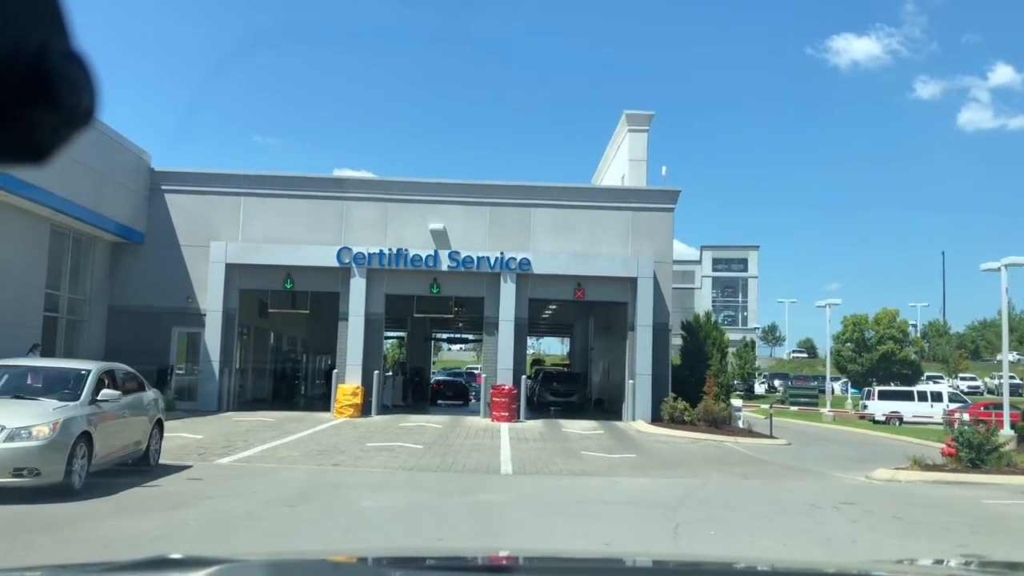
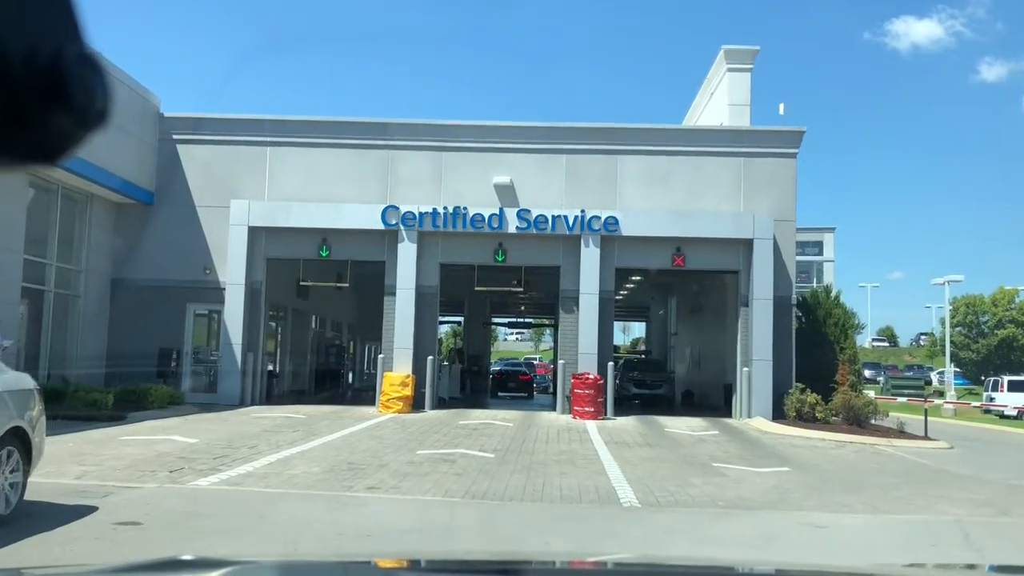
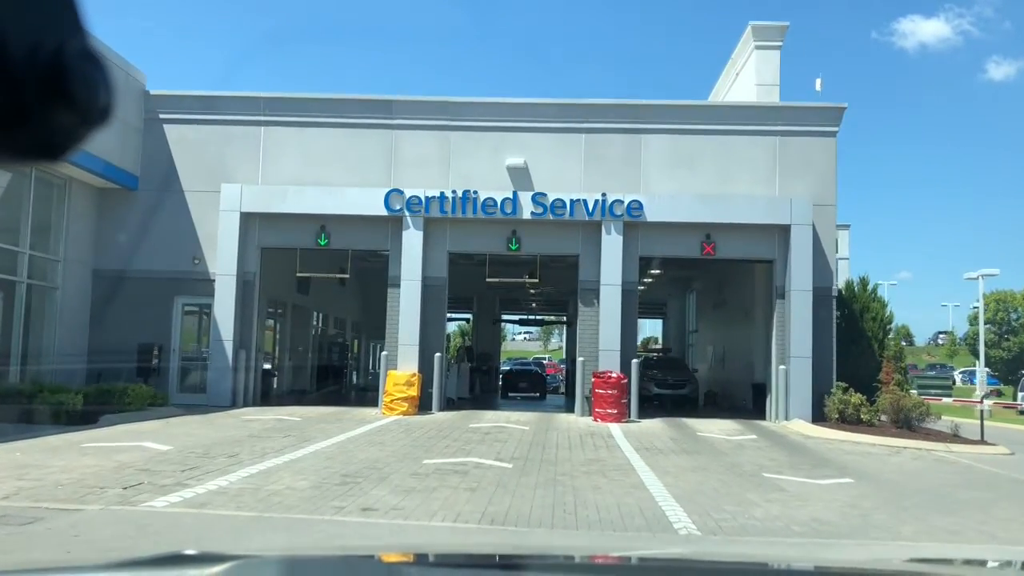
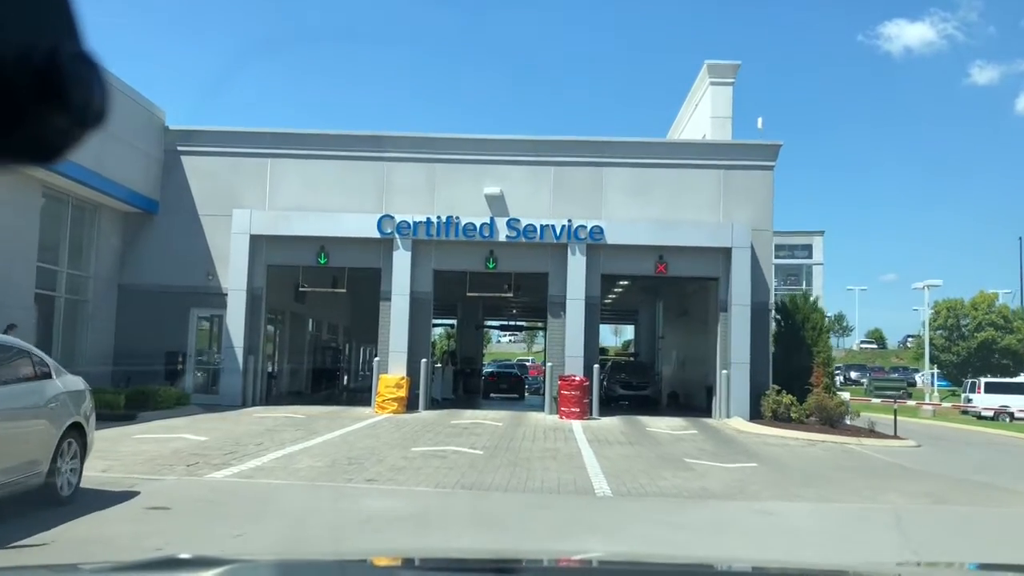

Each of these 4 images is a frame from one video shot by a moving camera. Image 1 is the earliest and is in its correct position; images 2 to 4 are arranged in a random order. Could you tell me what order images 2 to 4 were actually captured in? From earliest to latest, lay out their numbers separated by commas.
4, 2, 3
